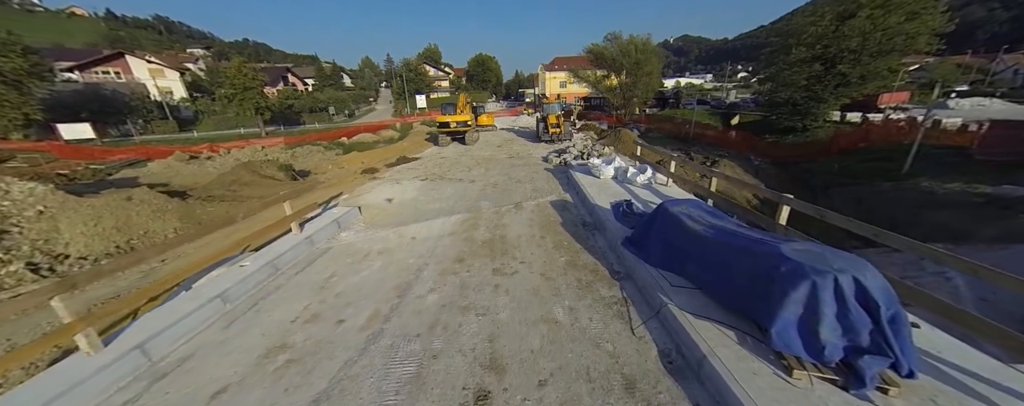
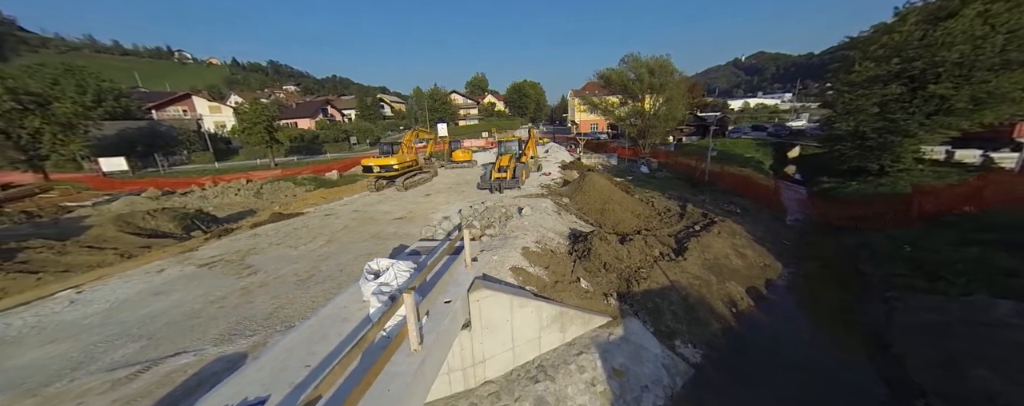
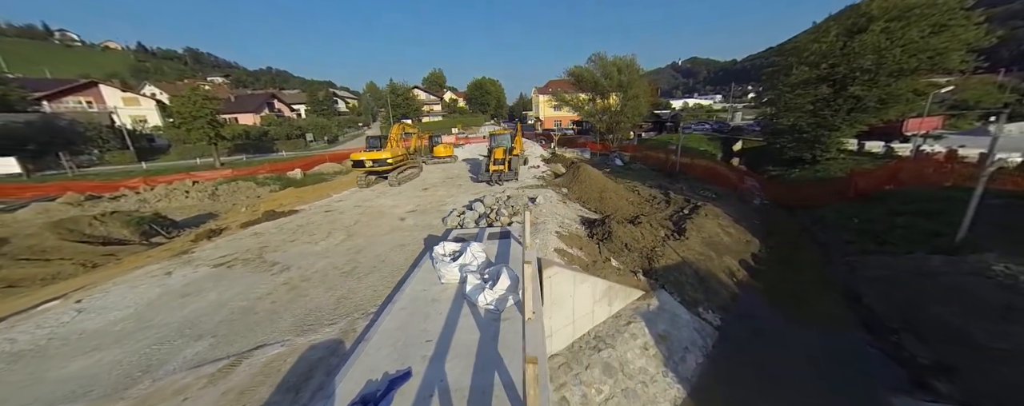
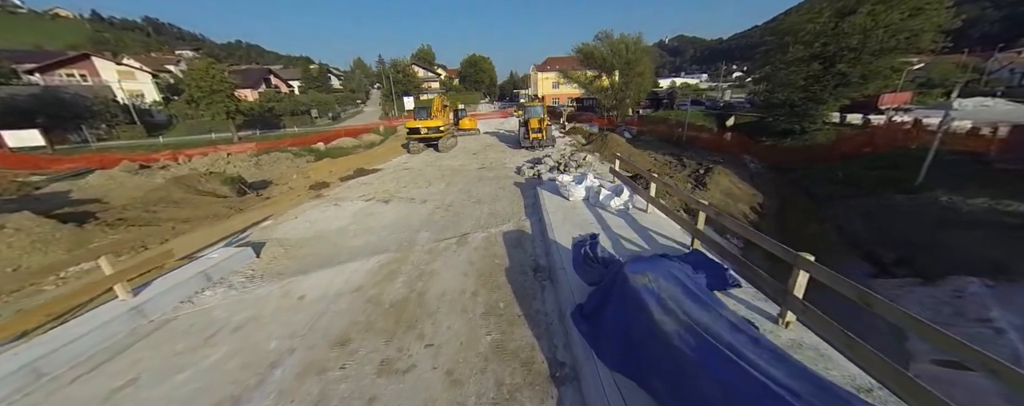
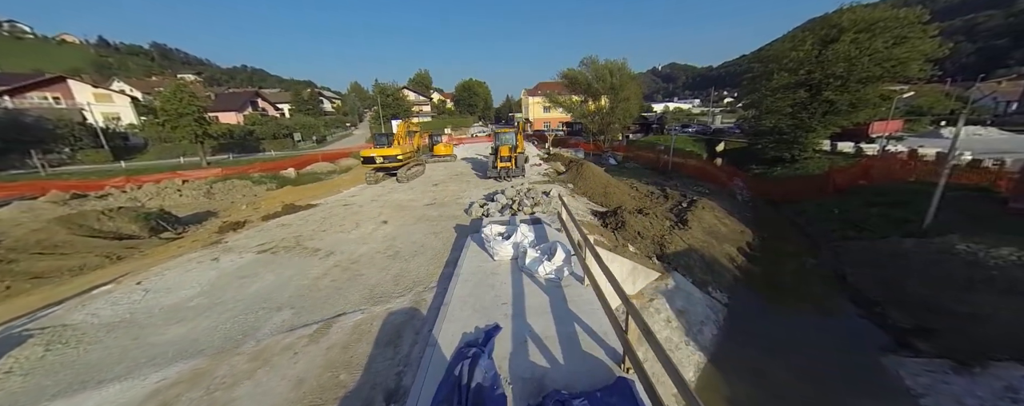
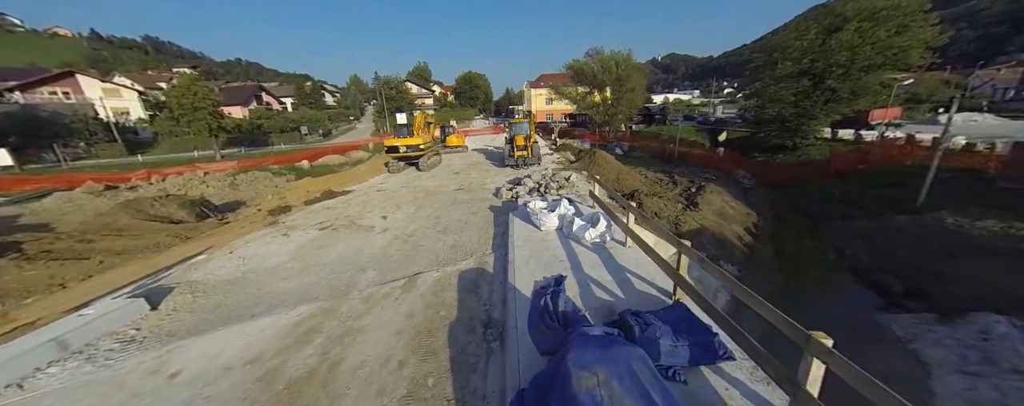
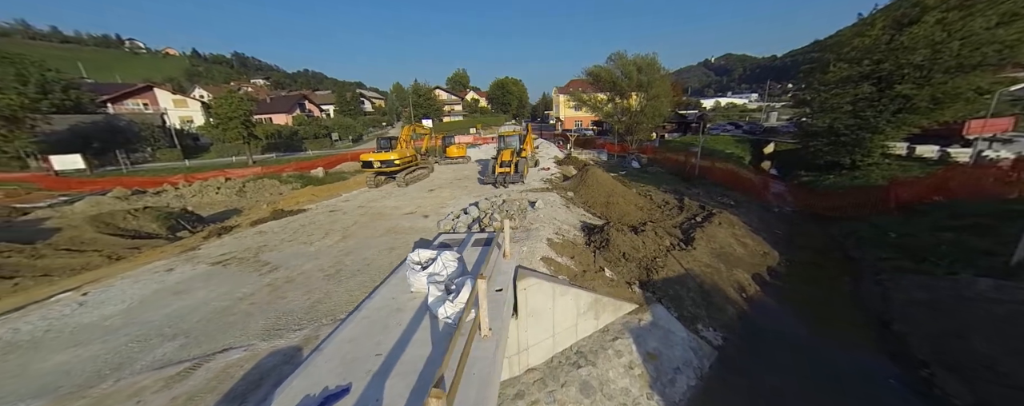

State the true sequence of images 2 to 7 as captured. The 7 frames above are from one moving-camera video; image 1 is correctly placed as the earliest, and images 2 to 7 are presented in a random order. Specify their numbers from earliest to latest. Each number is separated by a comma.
4, 6, 5, 3, 7, 2
